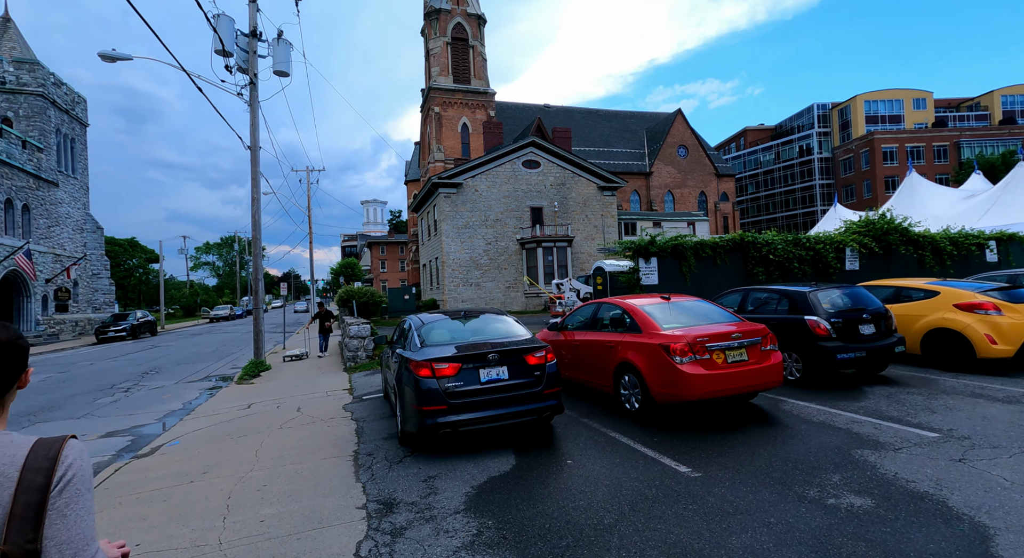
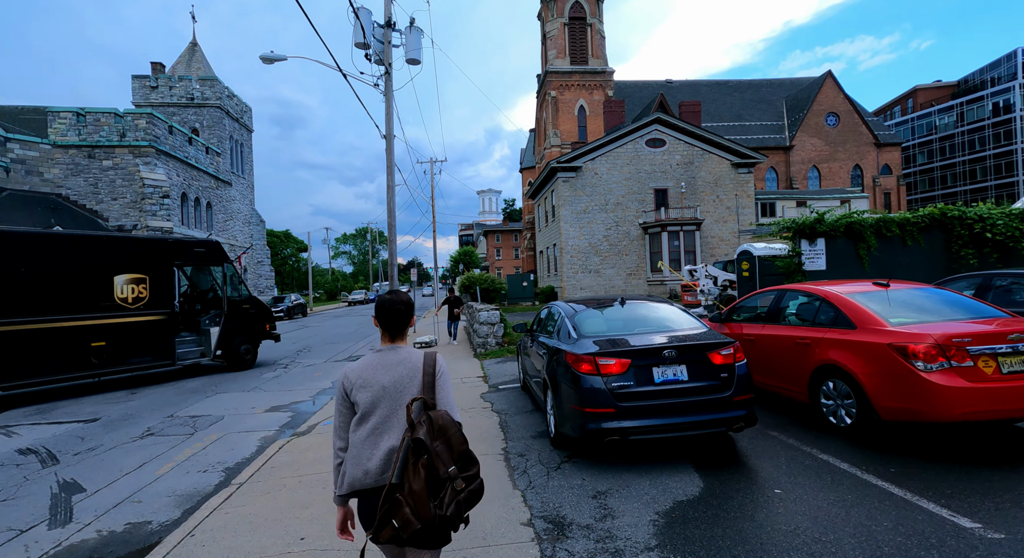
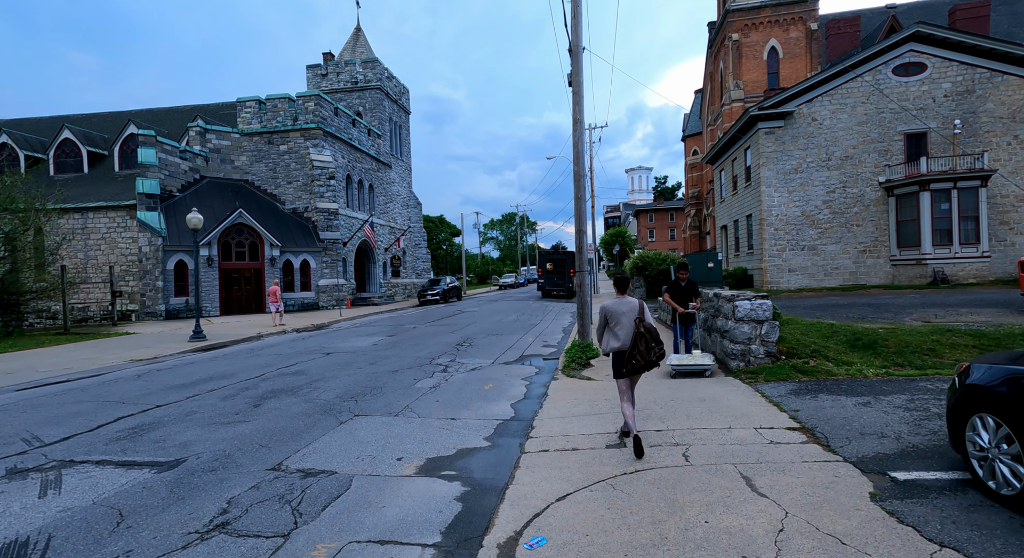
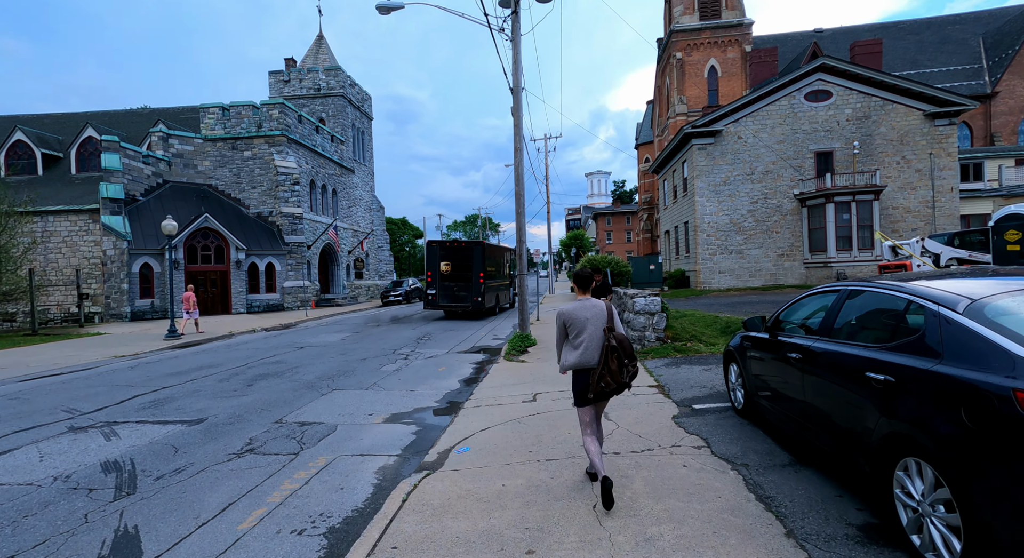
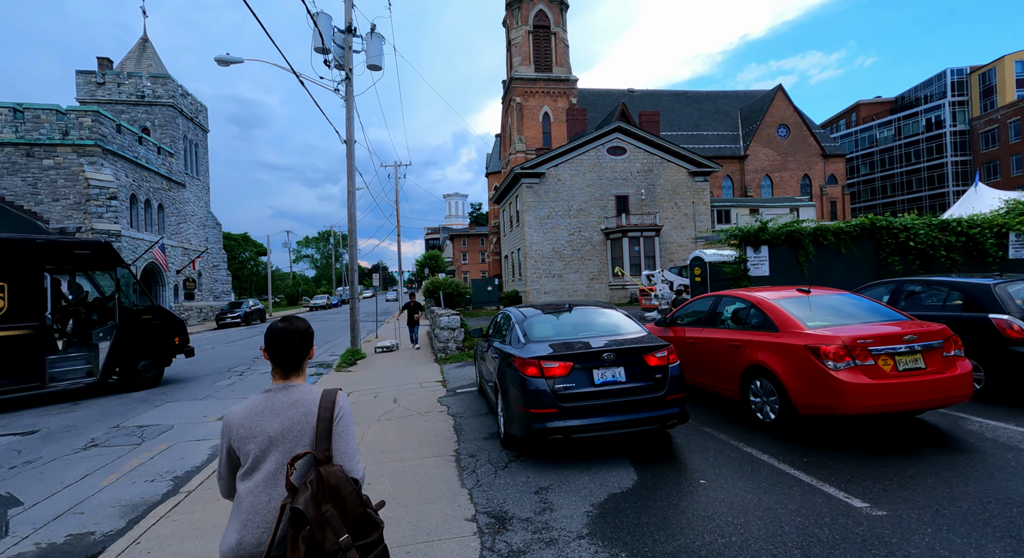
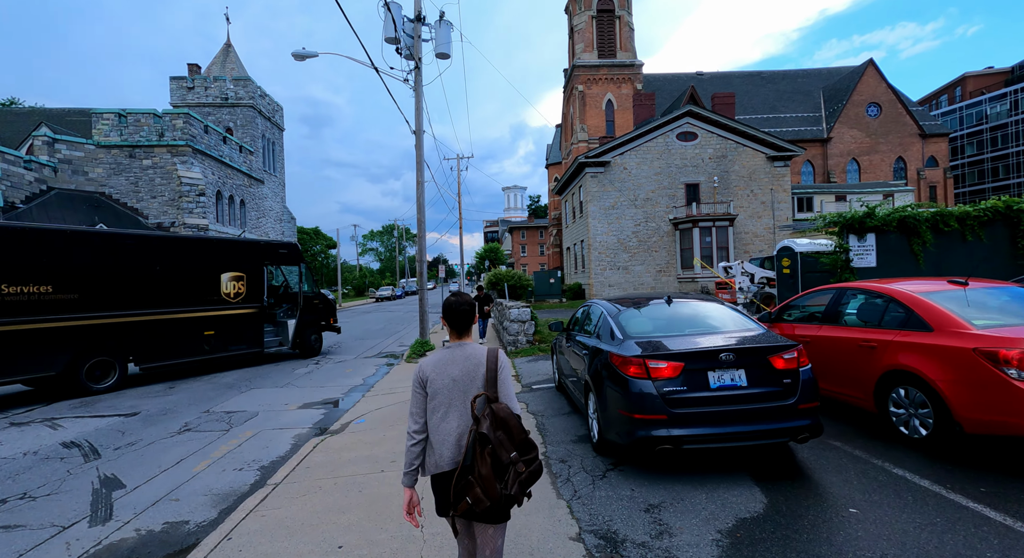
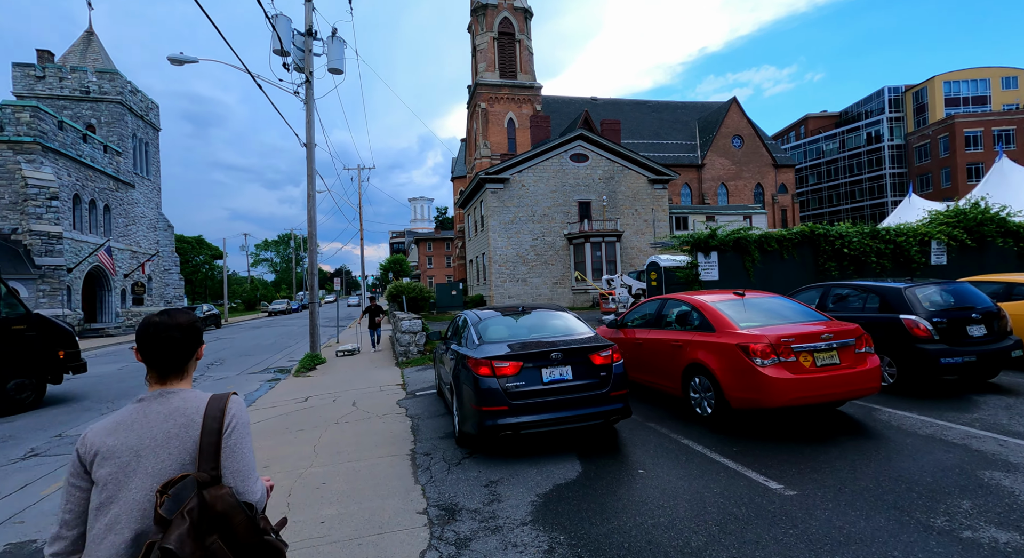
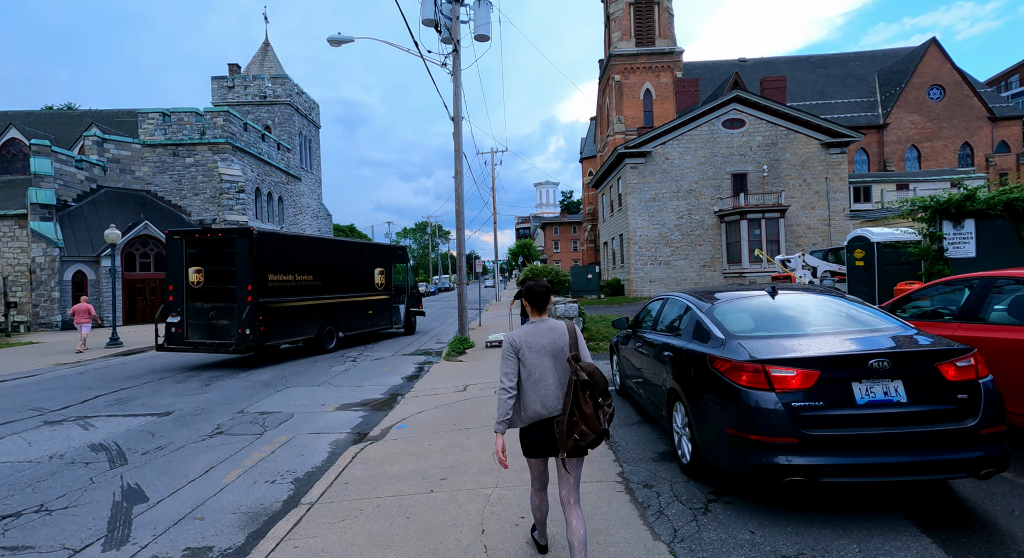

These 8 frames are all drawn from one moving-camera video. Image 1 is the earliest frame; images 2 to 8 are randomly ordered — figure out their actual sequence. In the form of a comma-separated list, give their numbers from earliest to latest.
7, 5, 2, 6, 8, 4, 3
